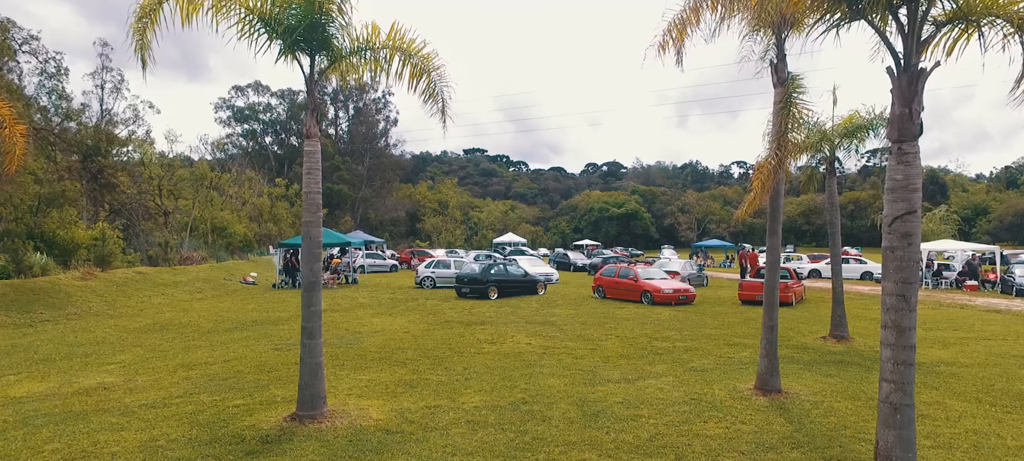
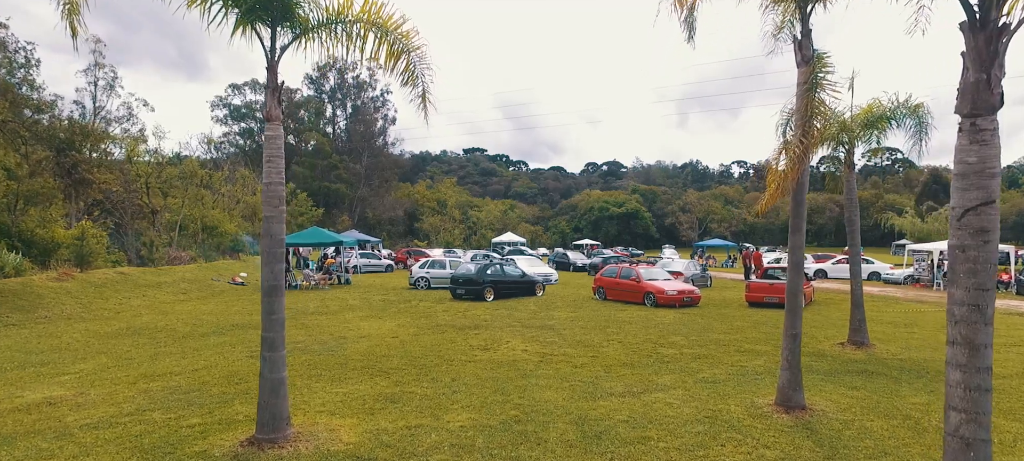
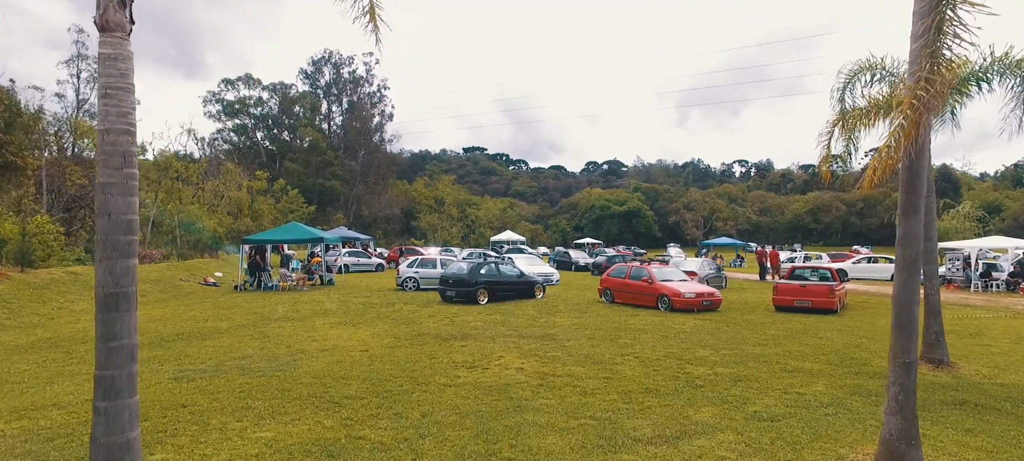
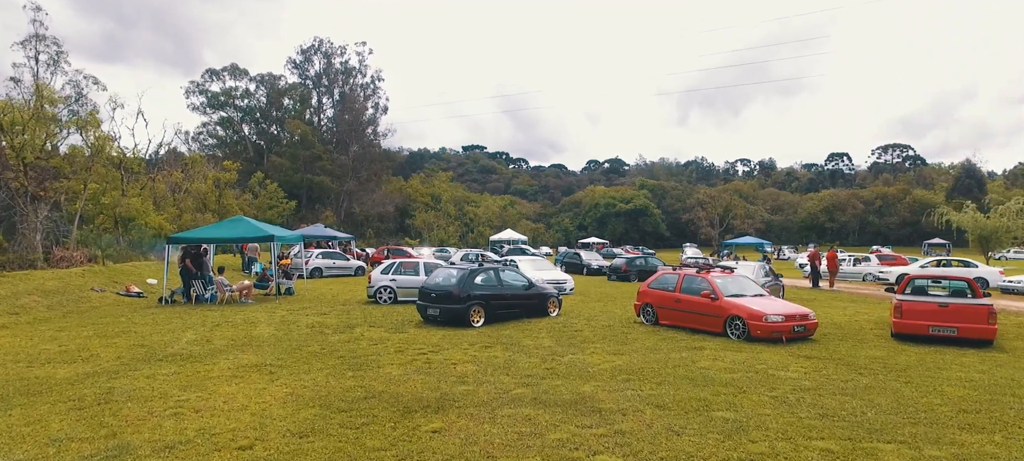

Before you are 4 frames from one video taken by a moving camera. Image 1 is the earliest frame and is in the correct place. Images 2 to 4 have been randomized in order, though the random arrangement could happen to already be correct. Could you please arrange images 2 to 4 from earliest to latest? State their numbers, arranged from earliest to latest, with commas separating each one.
2, 3, 4
